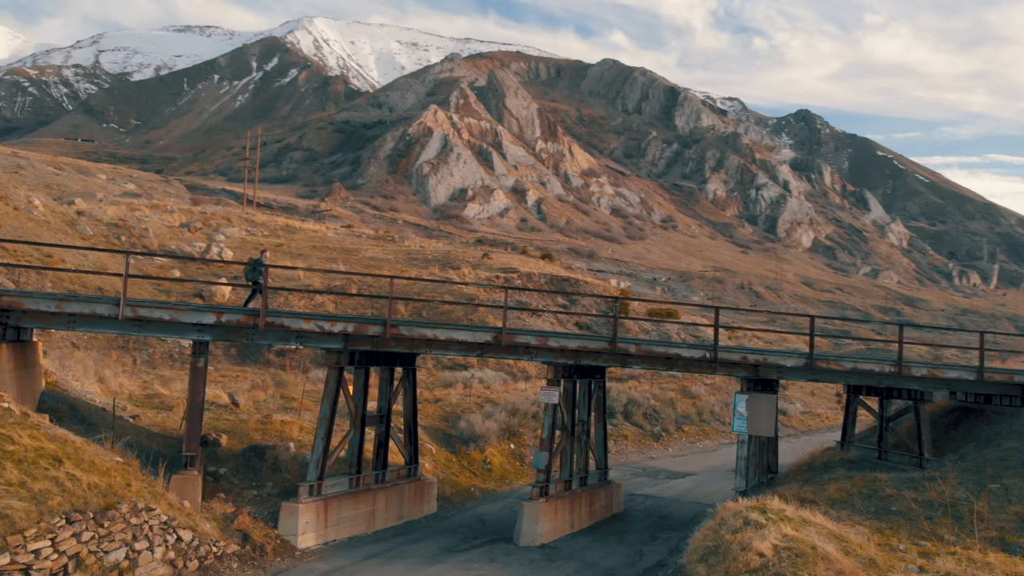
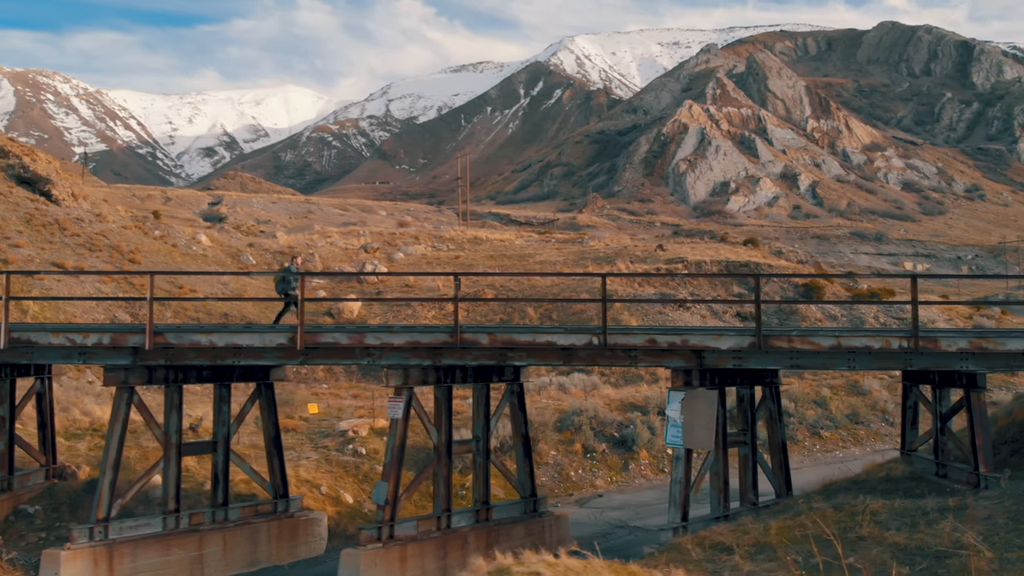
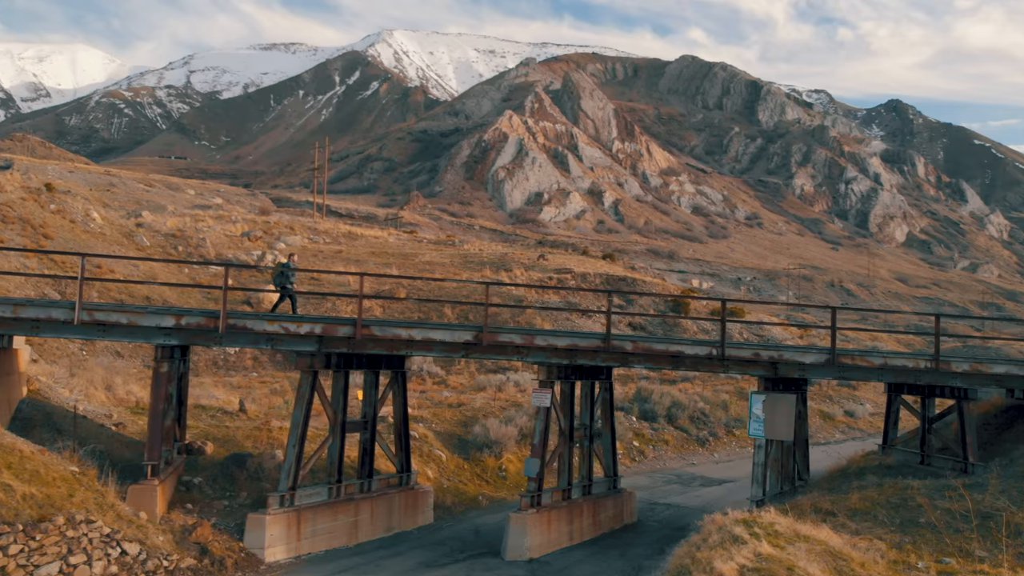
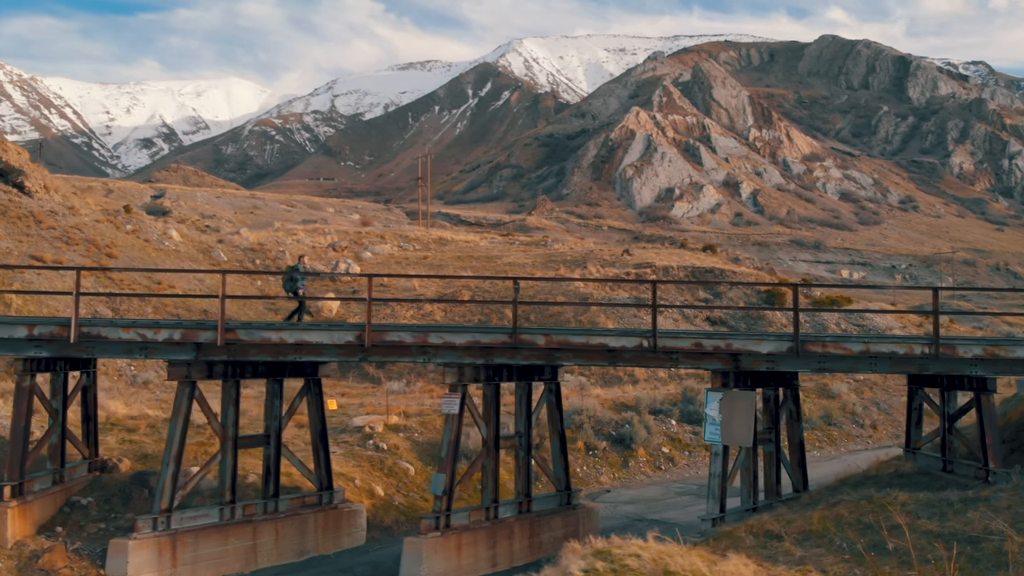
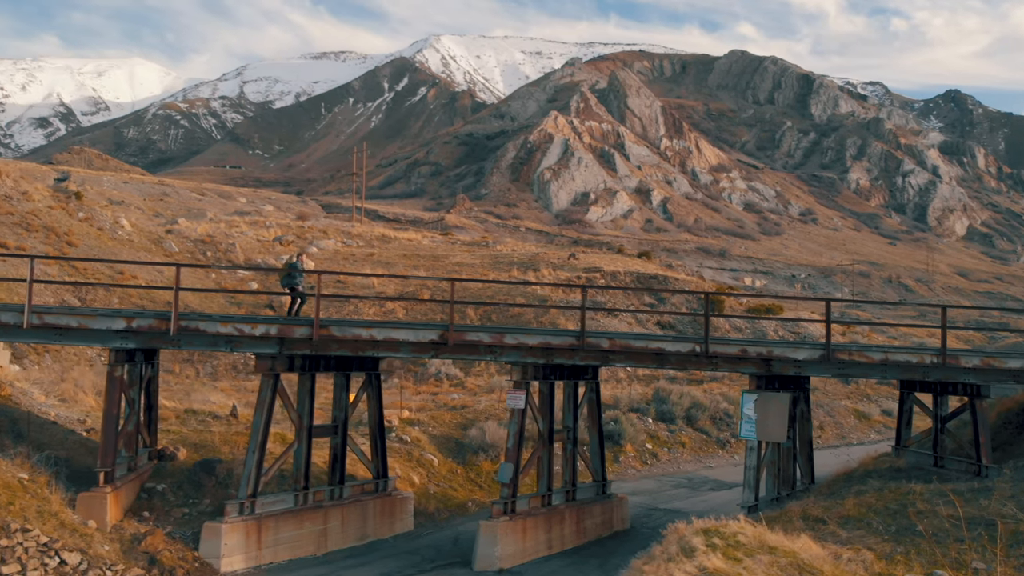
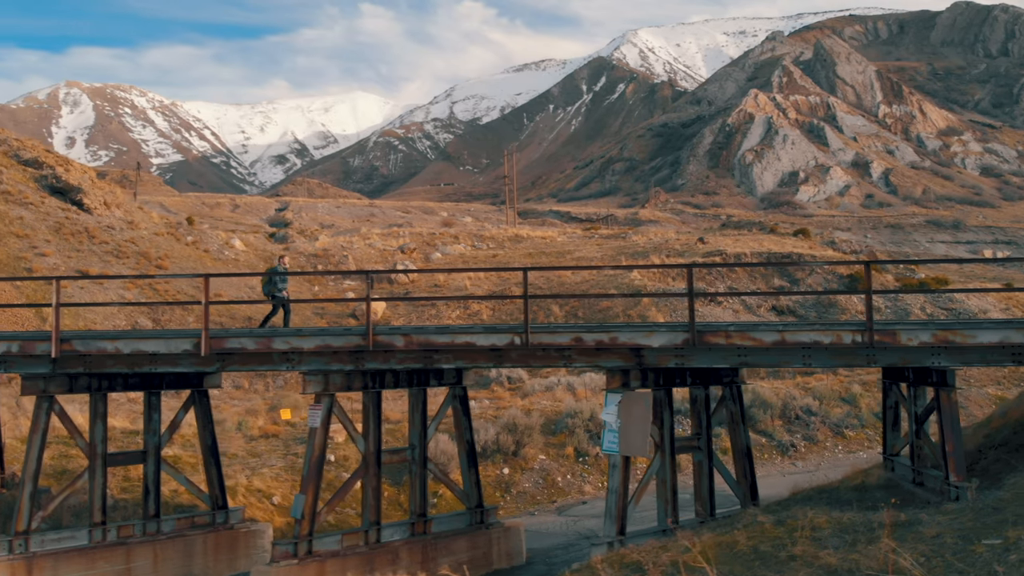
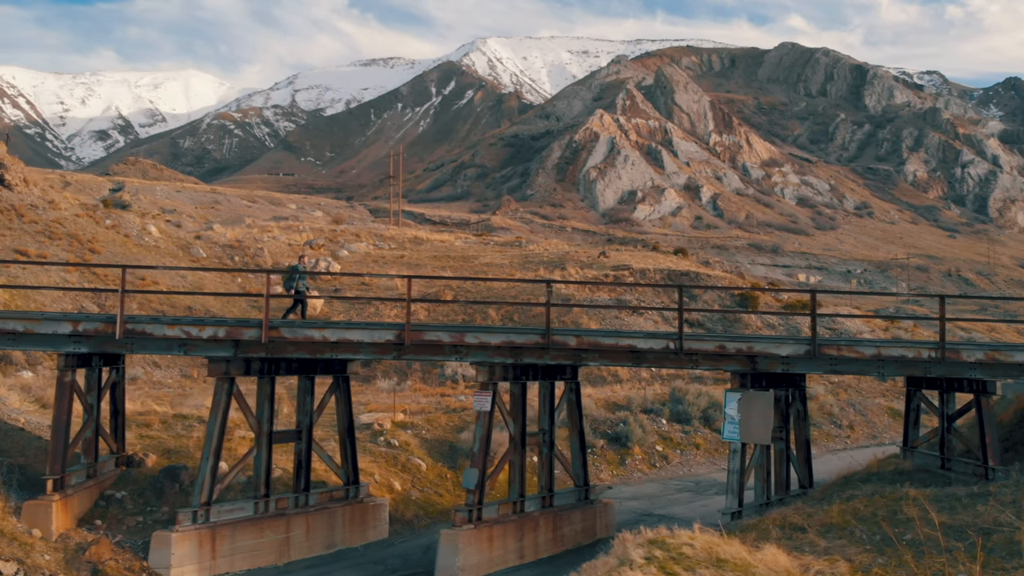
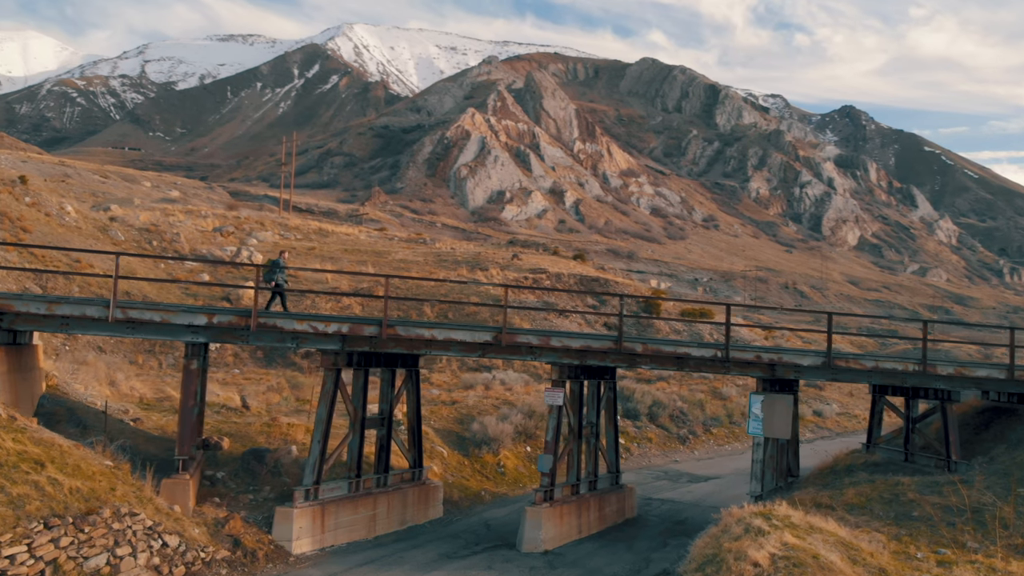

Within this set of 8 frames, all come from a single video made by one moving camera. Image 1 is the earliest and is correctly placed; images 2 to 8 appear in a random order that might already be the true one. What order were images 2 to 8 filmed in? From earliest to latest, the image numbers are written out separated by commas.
8, 3, 5, 7, 4, 2, 6
